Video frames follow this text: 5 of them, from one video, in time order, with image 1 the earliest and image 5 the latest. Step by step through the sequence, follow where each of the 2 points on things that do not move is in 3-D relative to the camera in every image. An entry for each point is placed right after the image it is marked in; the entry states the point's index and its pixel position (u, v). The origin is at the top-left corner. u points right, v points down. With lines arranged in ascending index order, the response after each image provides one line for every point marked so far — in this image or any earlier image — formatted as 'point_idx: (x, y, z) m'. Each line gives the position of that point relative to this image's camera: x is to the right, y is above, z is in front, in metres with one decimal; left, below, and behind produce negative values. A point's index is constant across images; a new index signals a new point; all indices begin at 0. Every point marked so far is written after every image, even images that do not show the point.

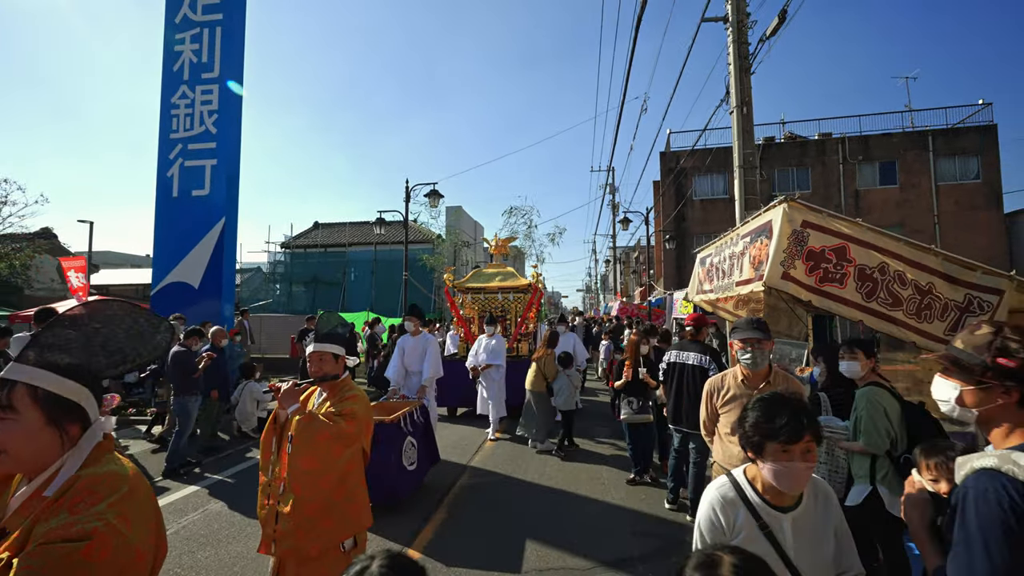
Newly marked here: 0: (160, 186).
0: (-7.3, +2.1, +10.3) m
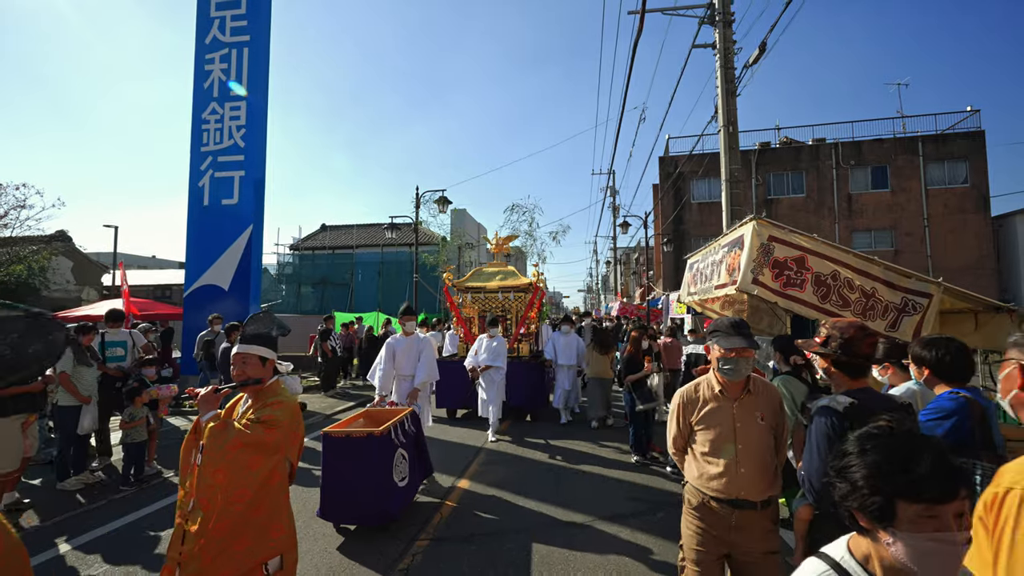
0: (-7.1, +2.1, +11.1) m
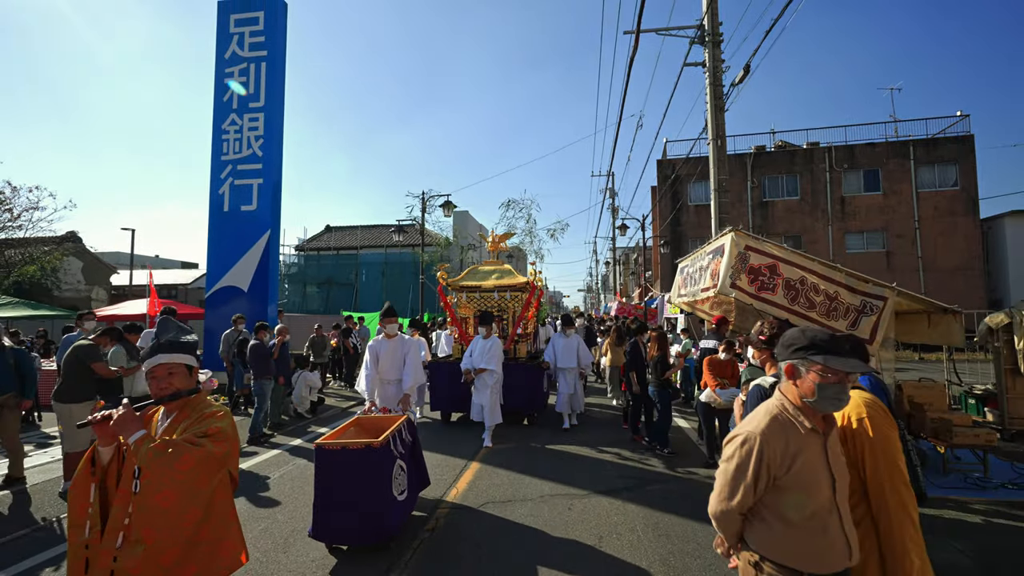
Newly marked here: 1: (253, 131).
0: (-7.1, +2.0, +11.8) m
1: (-6.0, +3.7, +11.6) m
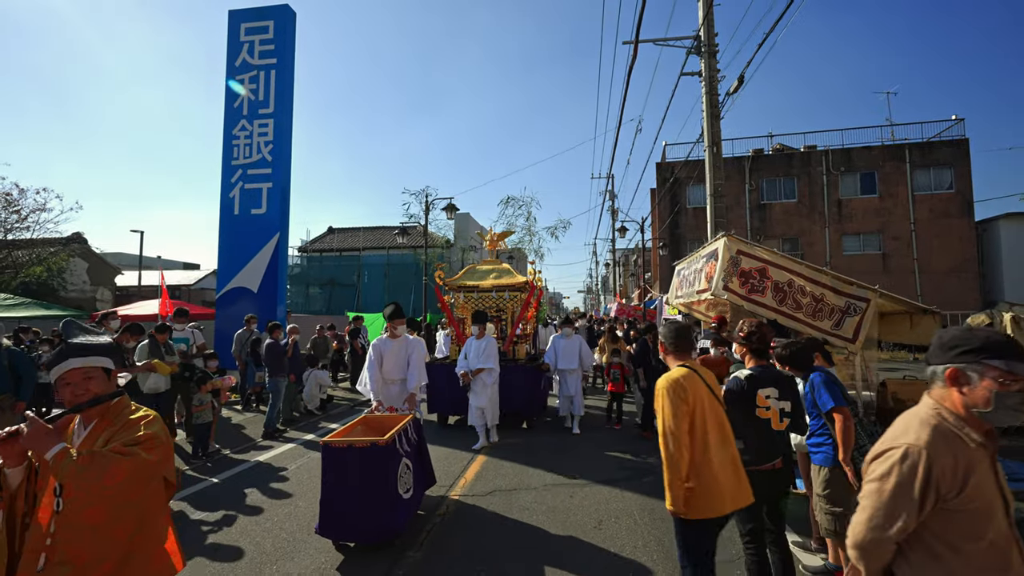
0: (-7.0, +2.0, +12.1) m
1: (-6.0, +3.6, +12.0) m
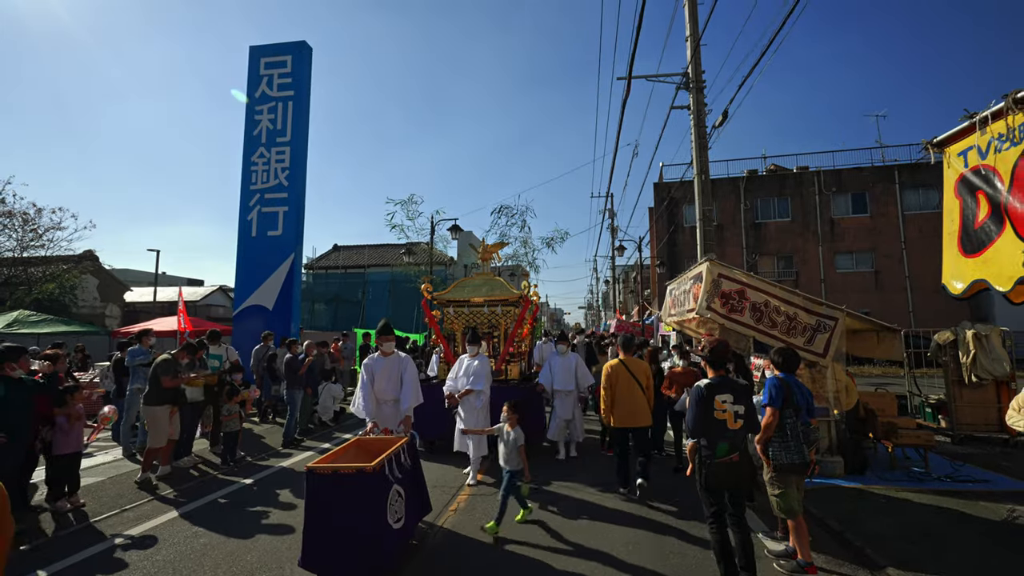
0: (-7.0, +1.6, +12.8) m
1: (-5.9, +3.2, +12.7) m
